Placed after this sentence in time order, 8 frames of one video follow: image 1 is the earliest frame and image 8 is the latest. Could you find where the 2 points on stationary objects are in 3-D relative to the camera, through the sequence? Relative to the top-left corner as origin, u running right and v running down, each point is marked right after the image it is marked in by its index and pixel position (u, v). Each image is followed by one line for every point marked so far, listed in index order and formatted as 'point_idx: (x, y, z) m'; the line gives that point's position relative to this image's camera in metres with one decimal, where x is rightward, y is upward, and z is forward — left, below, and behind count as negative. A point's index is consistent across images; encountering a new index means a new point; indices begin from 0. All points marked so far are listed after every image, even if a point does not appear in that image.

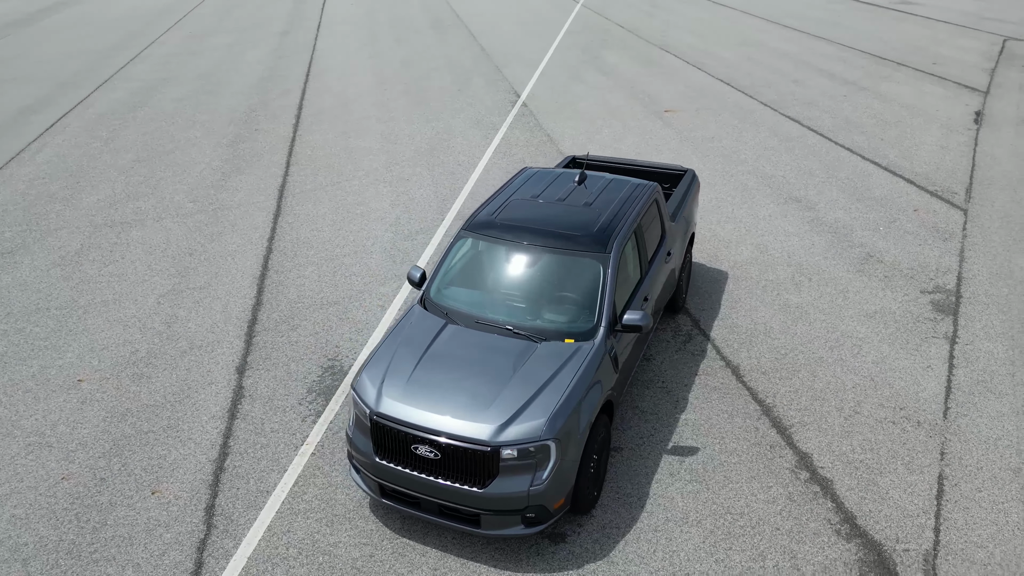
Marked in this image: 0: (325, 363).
0: (-2.0, -0.8, +8.0) m
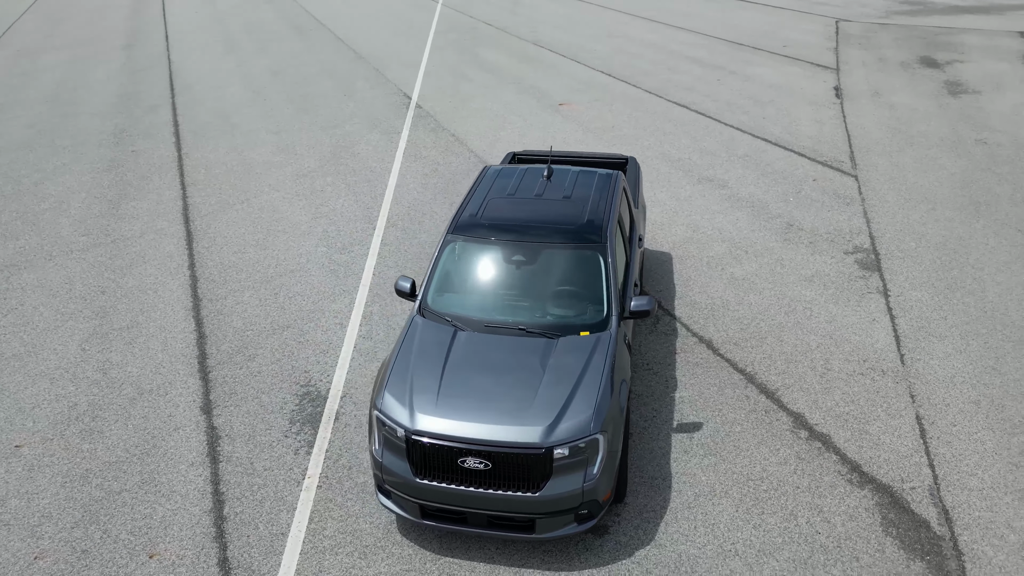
0: (-2.2, -1.0, +7.6) m
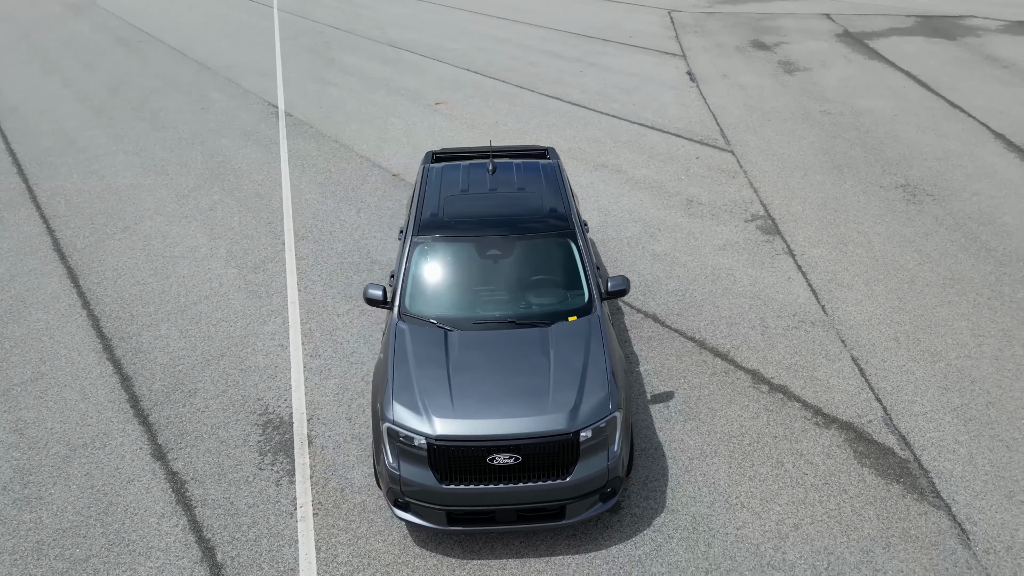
0: (-2.4, -1.2, +7.1) m
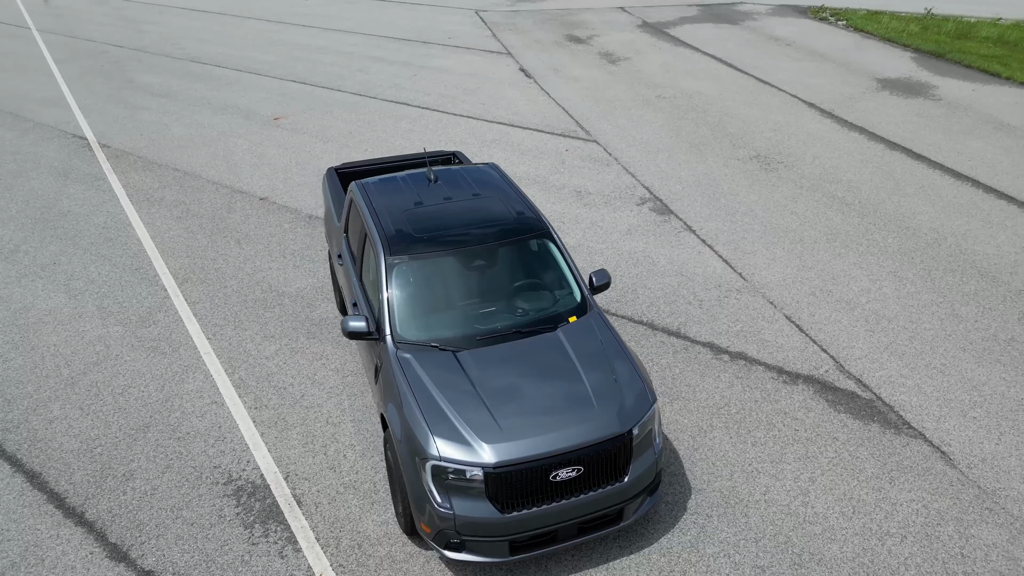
0: (-2.4, -1.7, +6.2) m
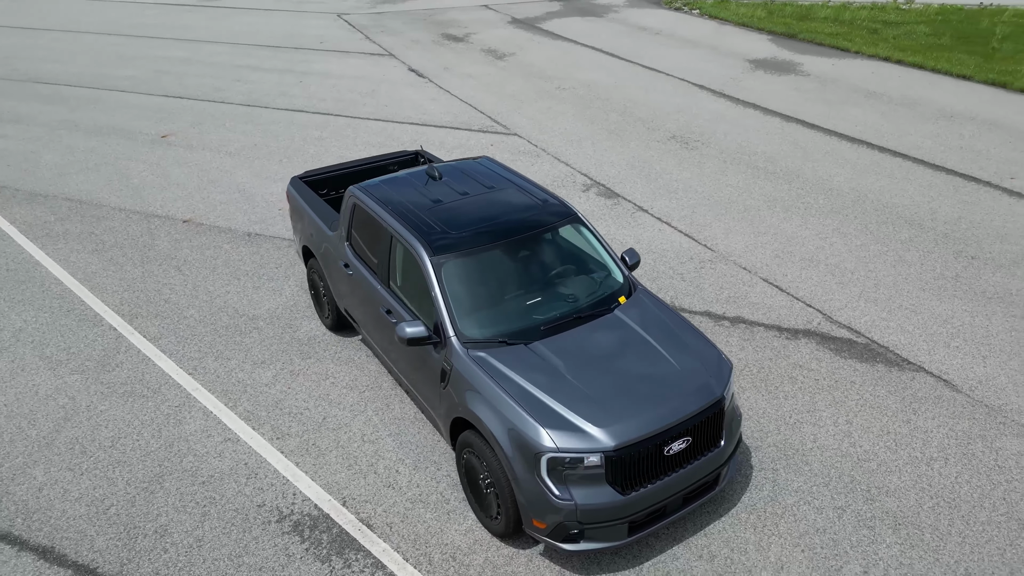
0: (-1.8, -1.8, +5.7) m
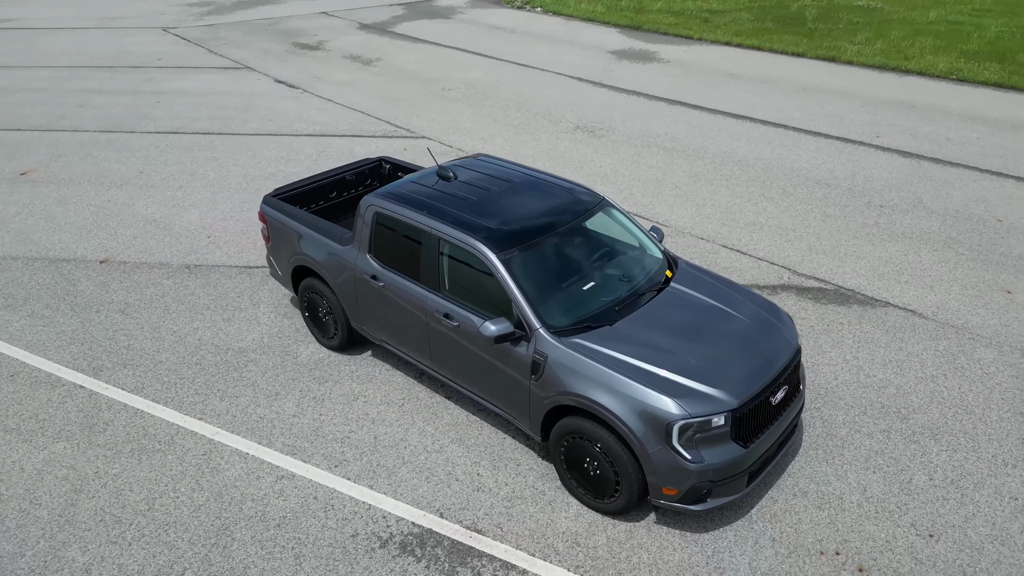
0: (-0.9, -1.9, +5.4) m
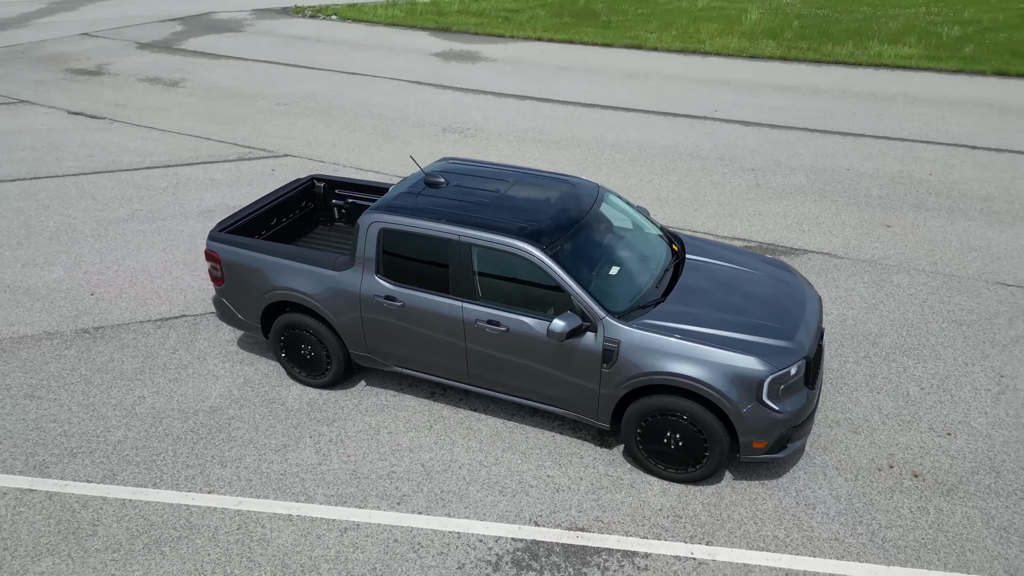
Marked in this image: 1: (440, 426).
0: (0.0, -2.0, +5.2) m
1: (-0.6, -1.2, +6.6) m
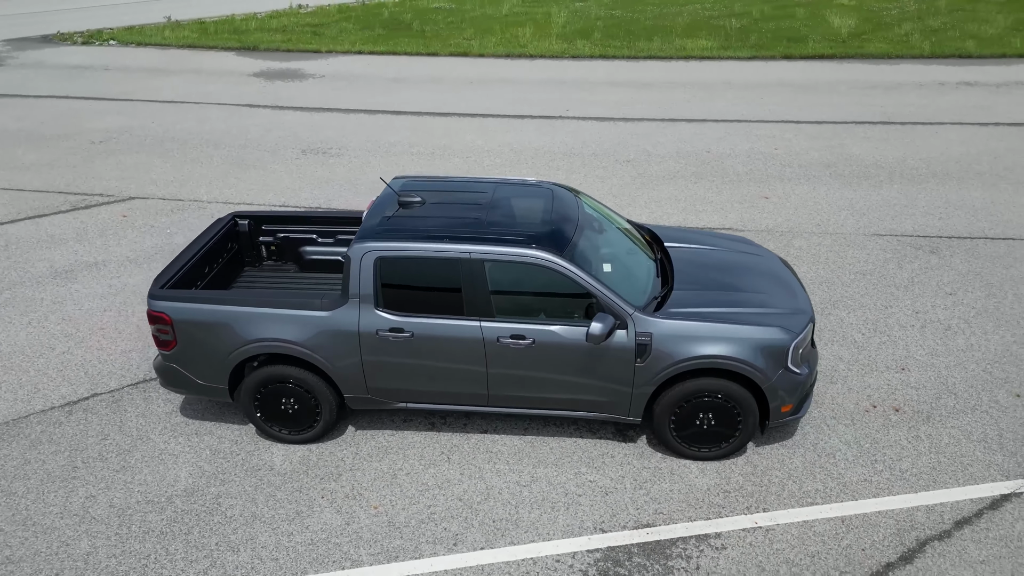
0: (+0.6, -2.0, +5.1) m
1: (-0.4, -1.4, +6.2) m
